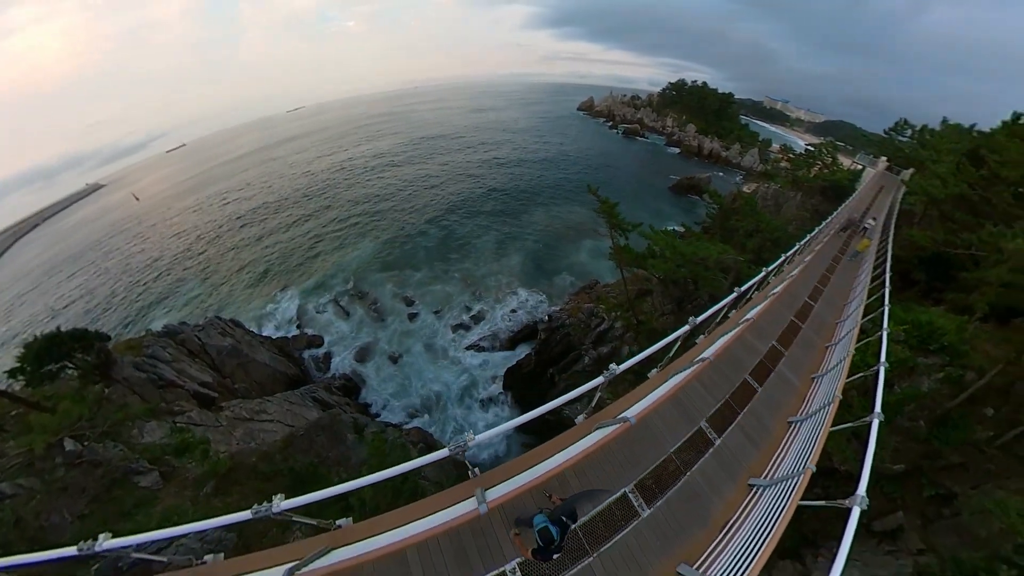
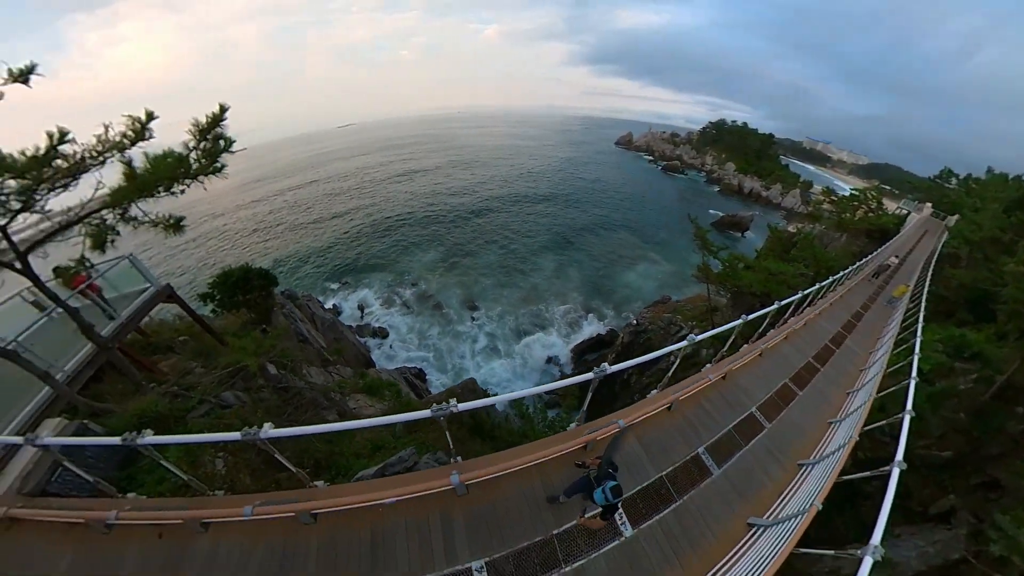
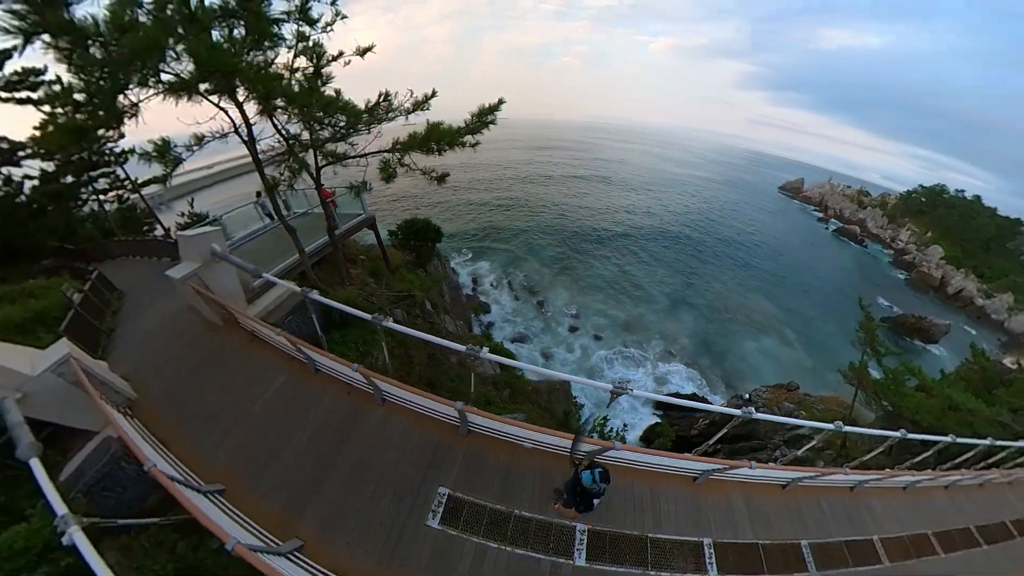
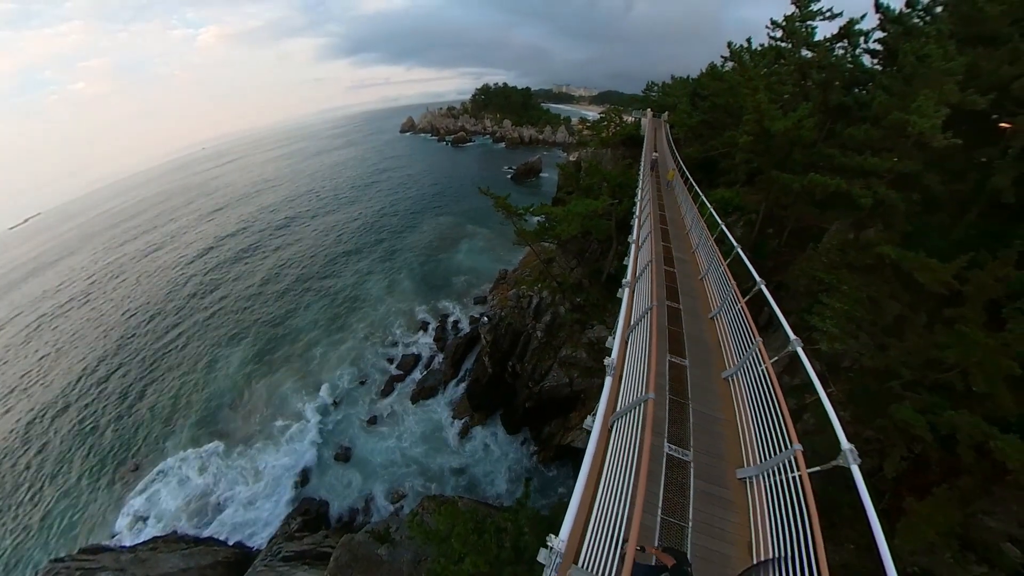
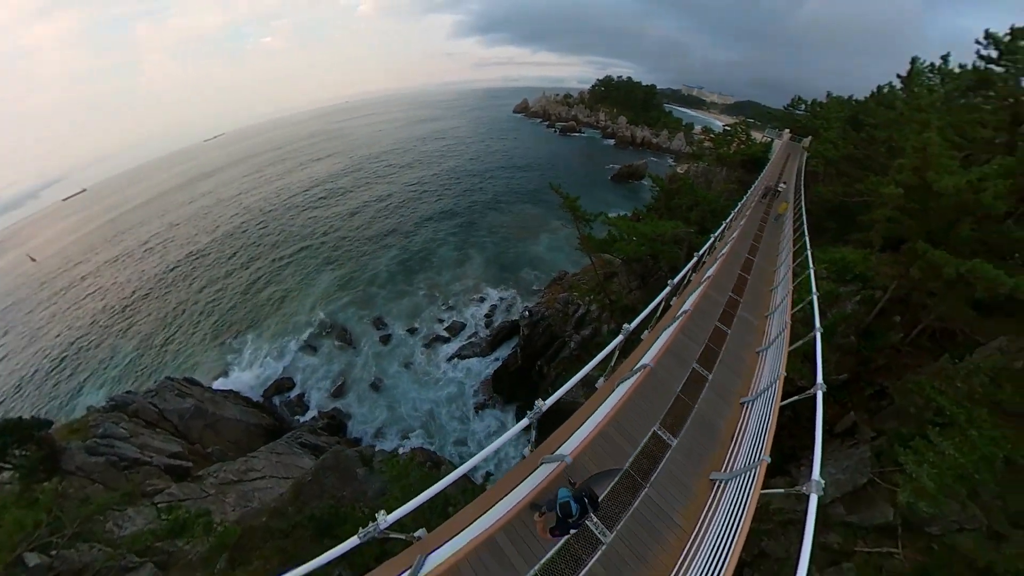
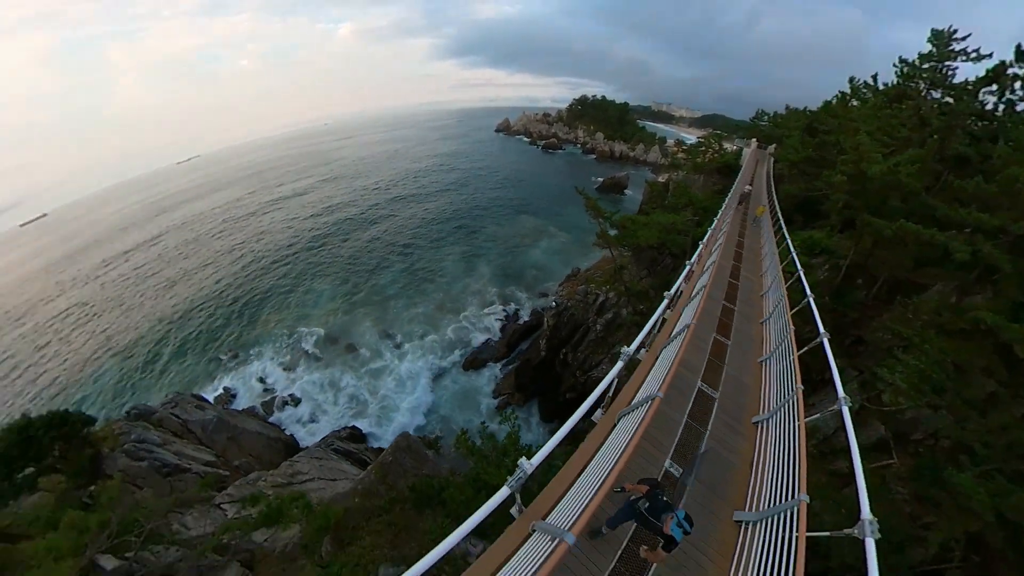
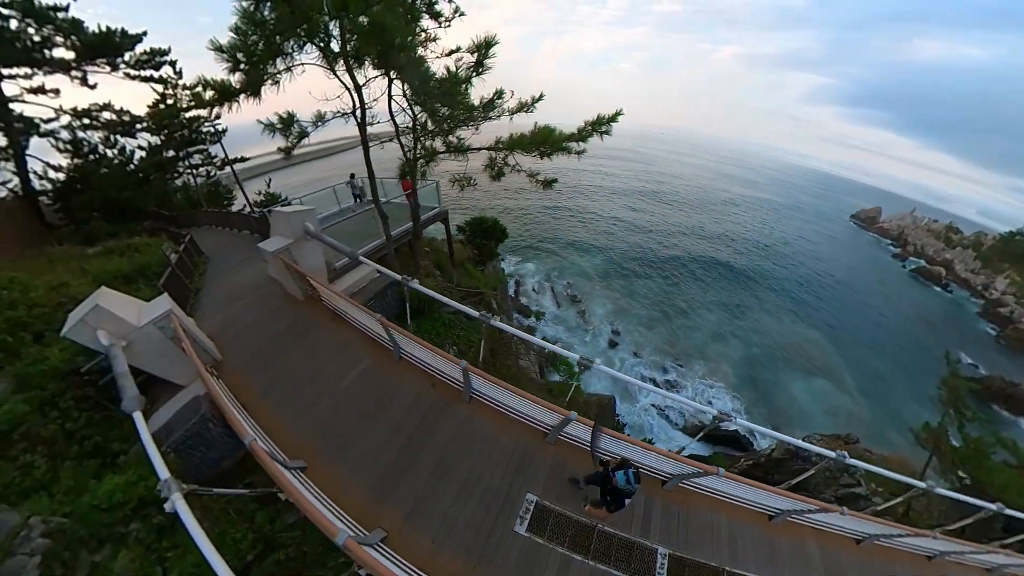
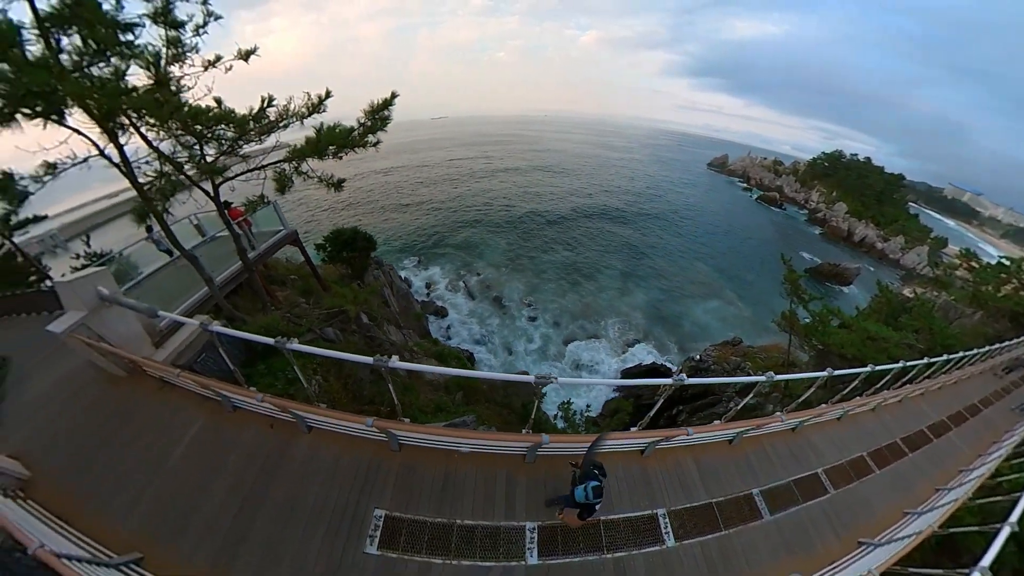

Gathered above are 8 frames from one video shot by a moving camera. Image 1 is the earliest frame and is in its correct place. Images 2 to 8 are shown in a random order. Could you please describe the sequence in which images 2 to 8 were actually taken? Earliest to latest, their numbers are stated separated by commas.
5, 4, 6, 2, 8, 3, 7
